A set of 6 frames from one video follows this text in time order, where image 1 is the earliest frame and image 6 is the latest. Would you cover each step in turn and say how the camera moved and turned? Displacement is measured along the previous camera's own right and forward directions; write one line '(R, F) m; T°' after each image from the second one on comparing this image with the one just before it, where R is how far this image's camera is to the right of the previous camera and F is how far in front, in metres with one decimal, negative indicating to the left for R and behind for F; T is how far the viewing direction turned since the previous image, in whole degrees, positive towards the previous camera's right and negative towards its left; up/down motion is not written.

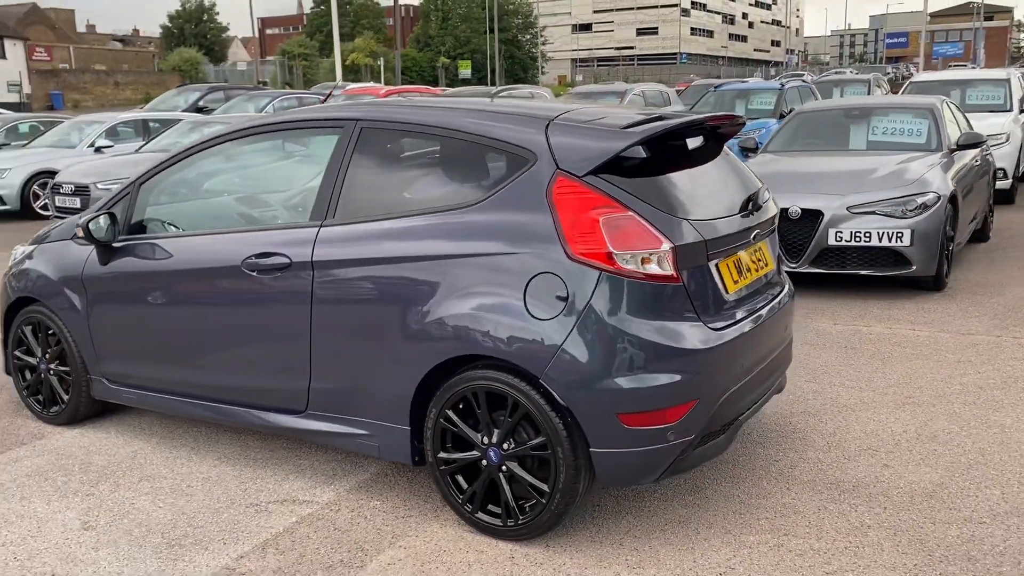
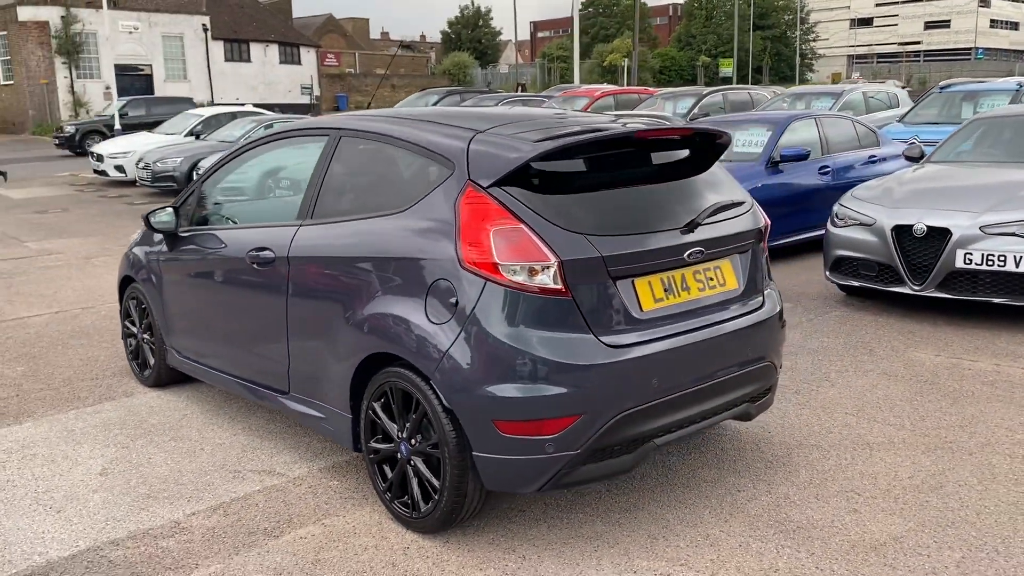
(+1.2, +0.1) m; -17°
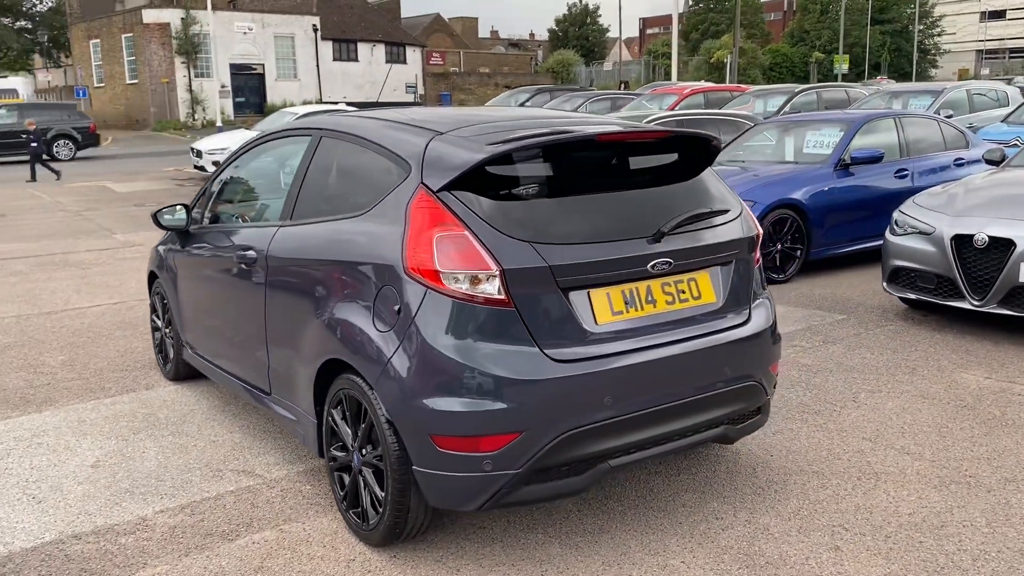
(+0.5, +0.2) m; -7°
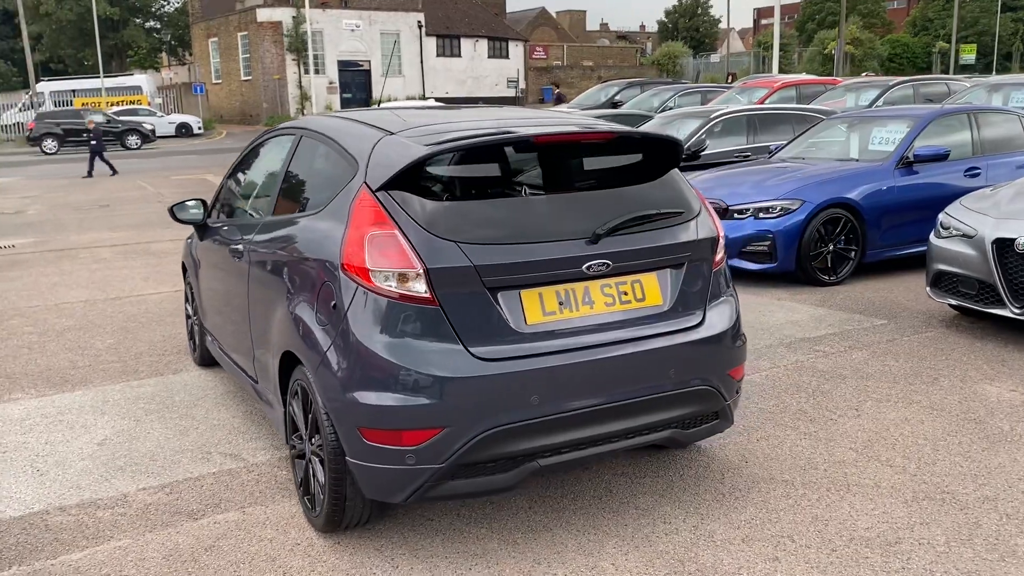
(+0.6, 0.0) m; -7°
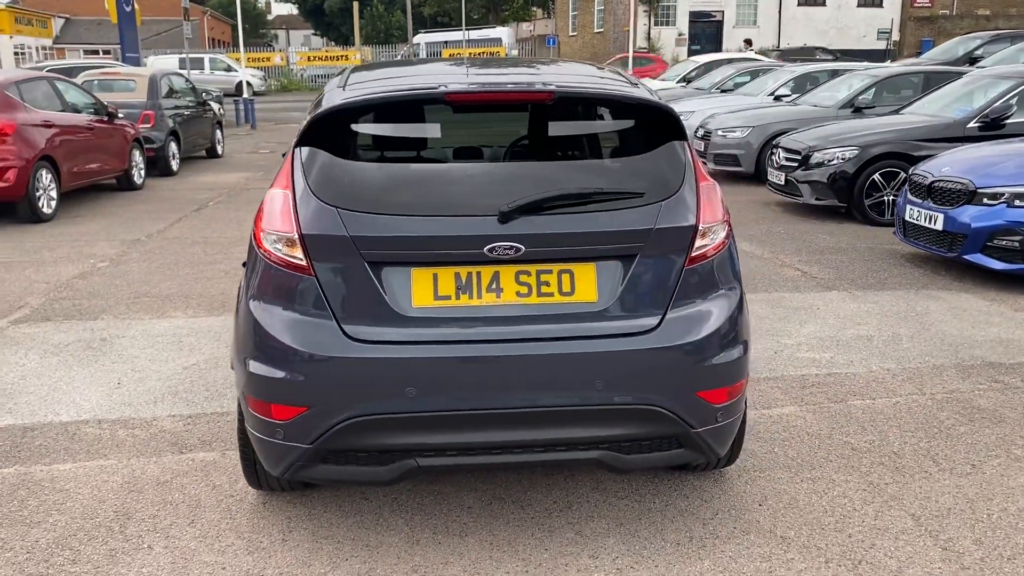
(+1.3, +0.6) m; -22°
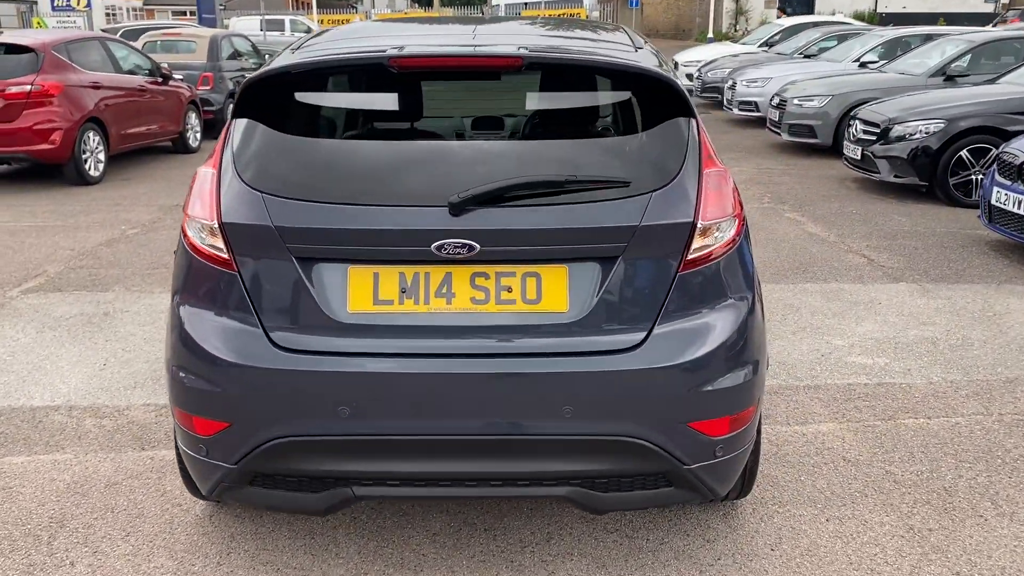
(+0.3, +0.5) m; -5°
